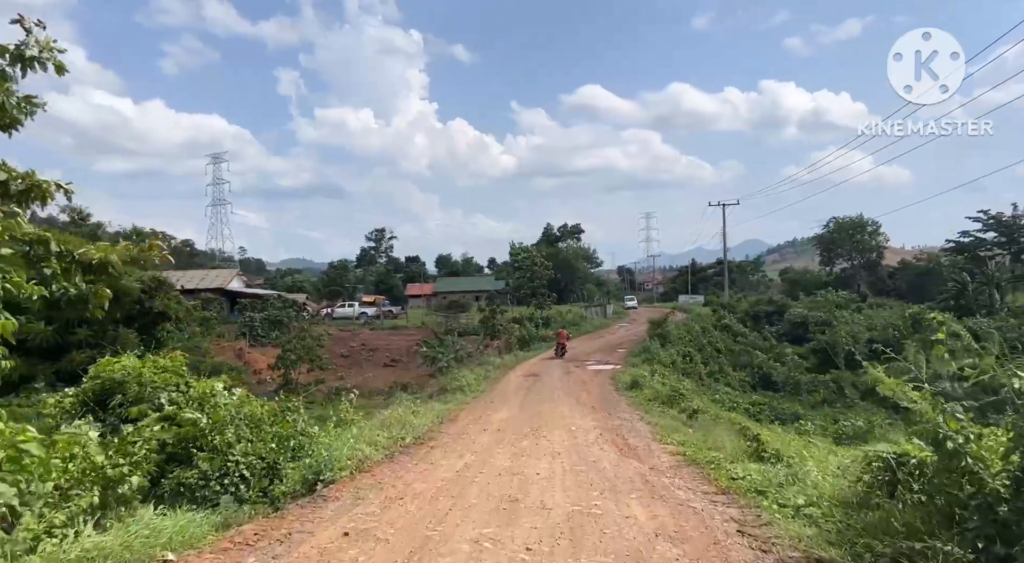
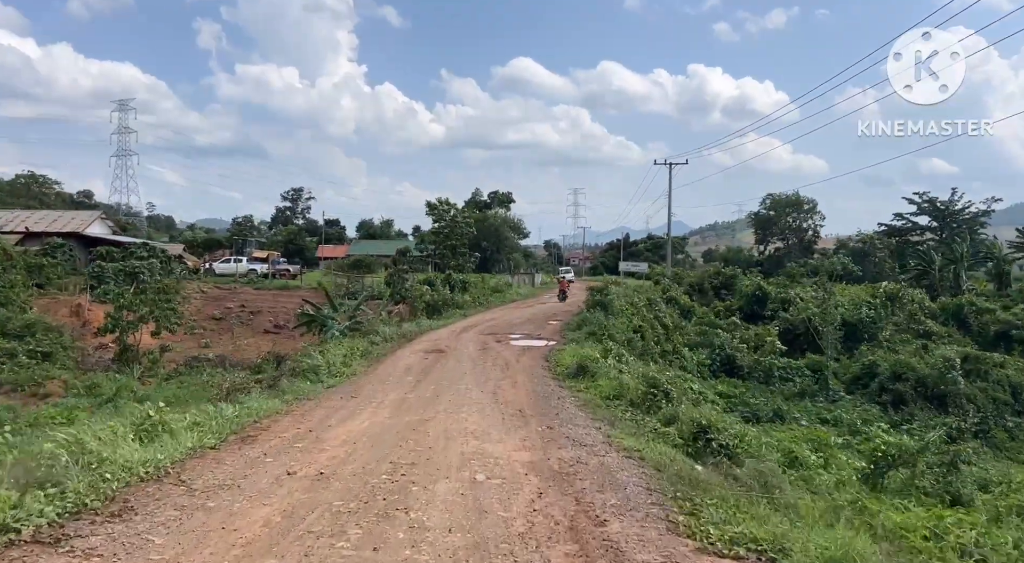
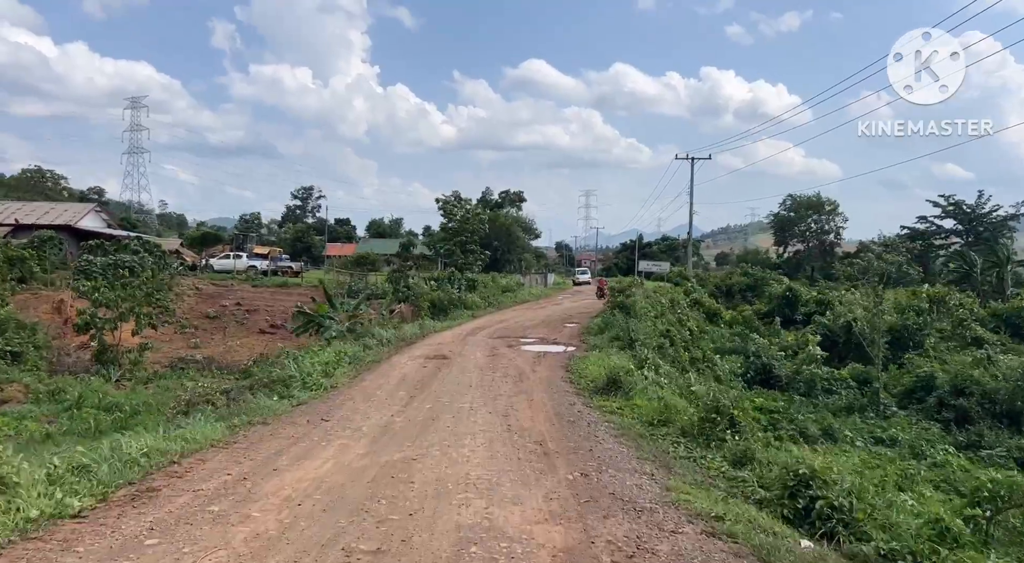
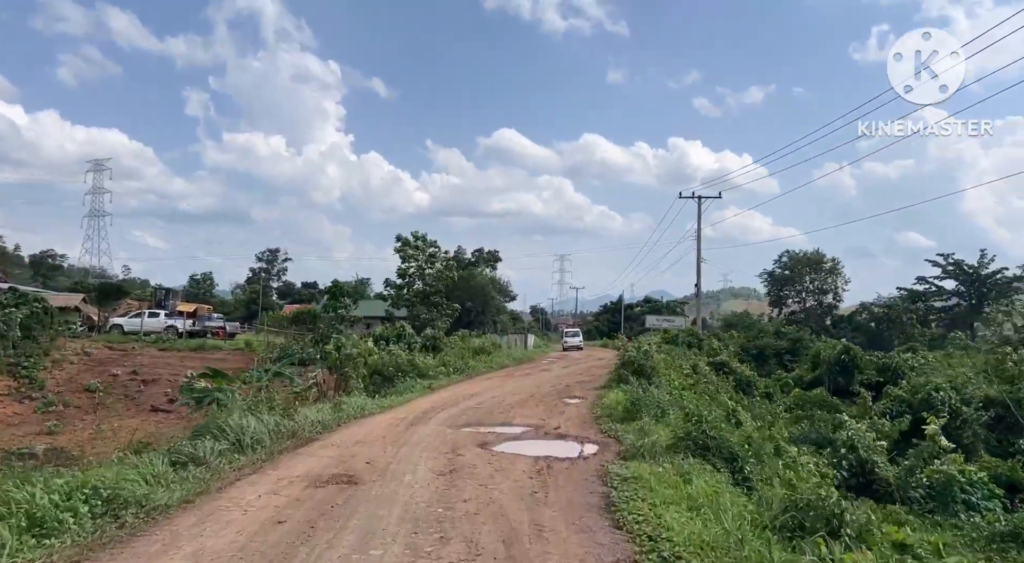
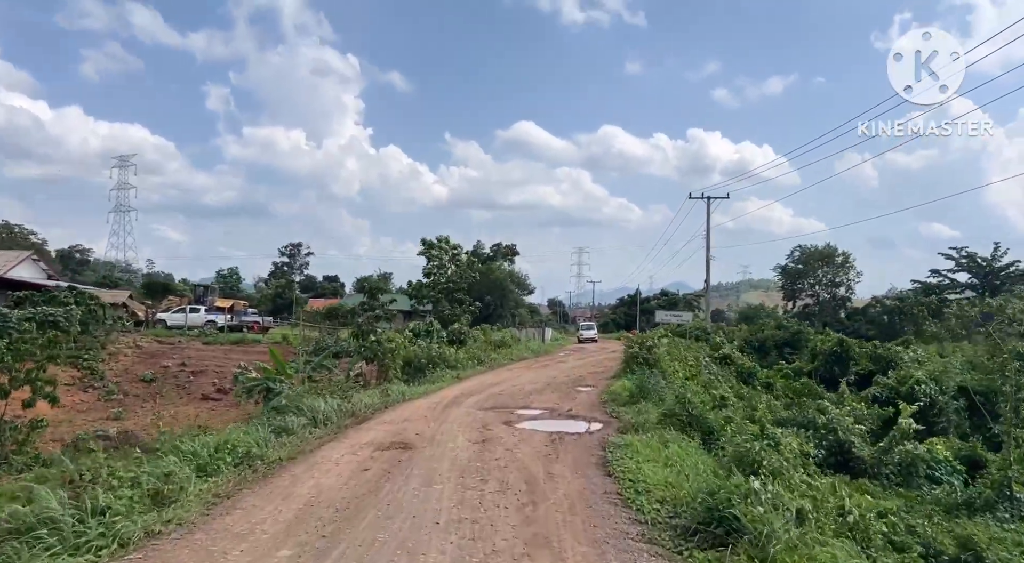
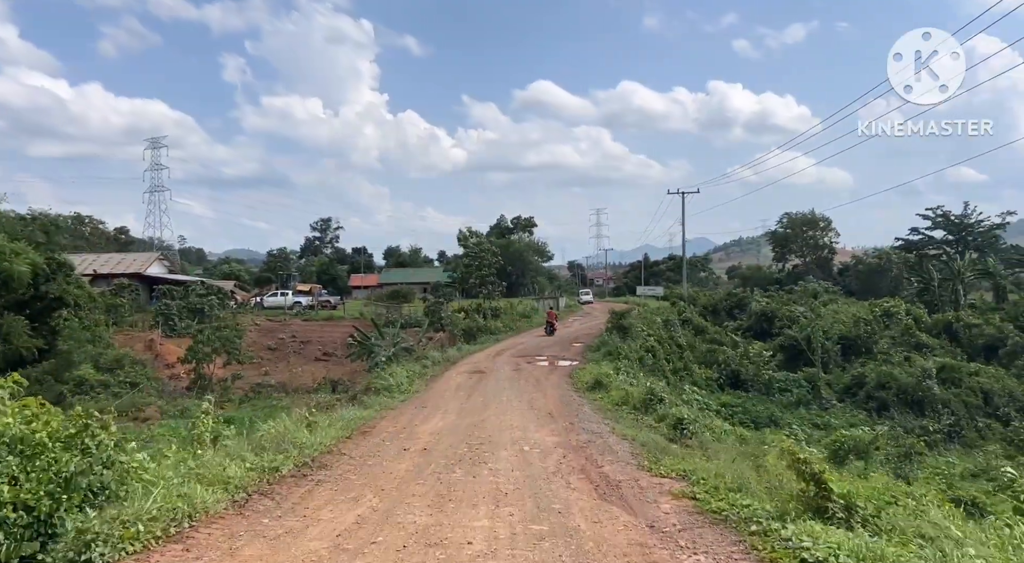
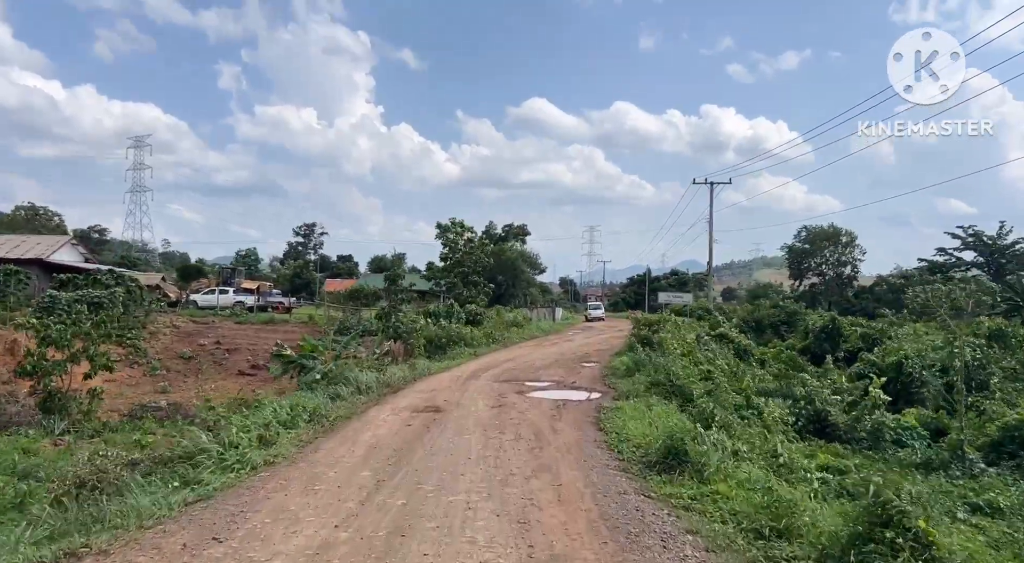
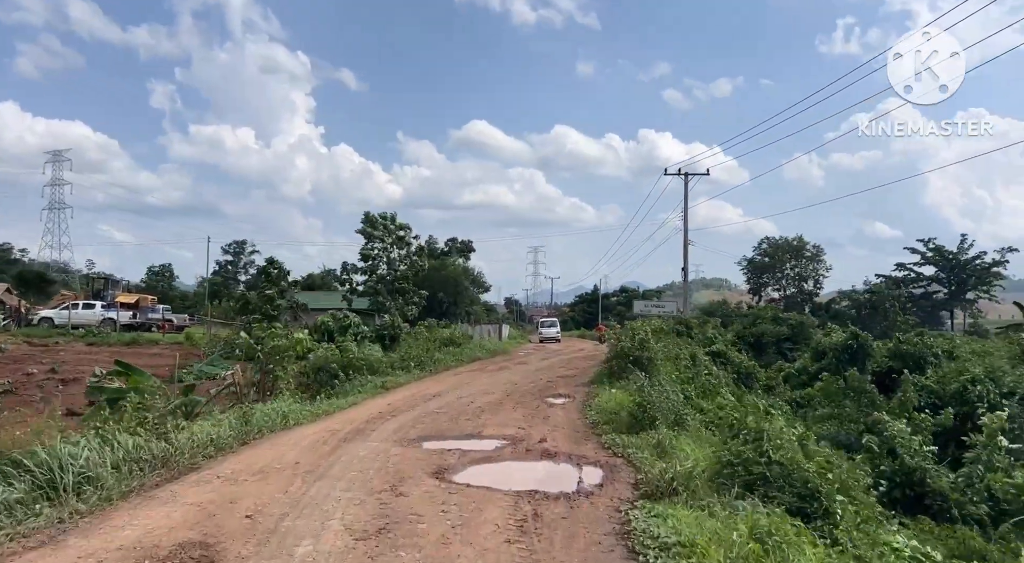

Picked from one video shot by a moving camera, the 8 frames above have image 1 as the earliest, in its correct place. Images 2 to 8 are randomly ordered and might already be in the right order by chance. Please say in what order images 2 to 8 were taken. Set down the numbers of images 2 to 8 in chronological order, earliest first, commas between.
6, 2, 3, 7, 5, 4, 8
